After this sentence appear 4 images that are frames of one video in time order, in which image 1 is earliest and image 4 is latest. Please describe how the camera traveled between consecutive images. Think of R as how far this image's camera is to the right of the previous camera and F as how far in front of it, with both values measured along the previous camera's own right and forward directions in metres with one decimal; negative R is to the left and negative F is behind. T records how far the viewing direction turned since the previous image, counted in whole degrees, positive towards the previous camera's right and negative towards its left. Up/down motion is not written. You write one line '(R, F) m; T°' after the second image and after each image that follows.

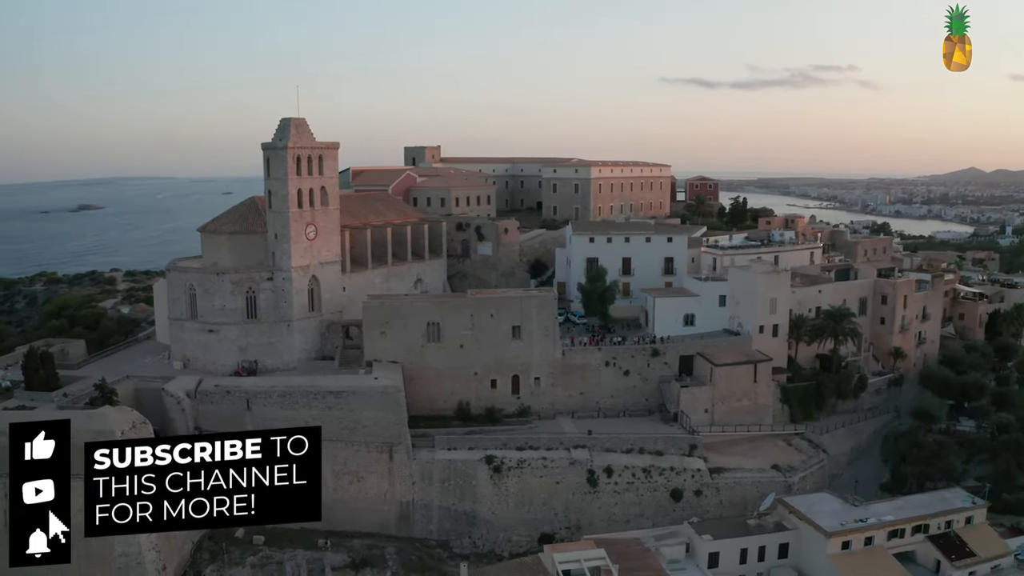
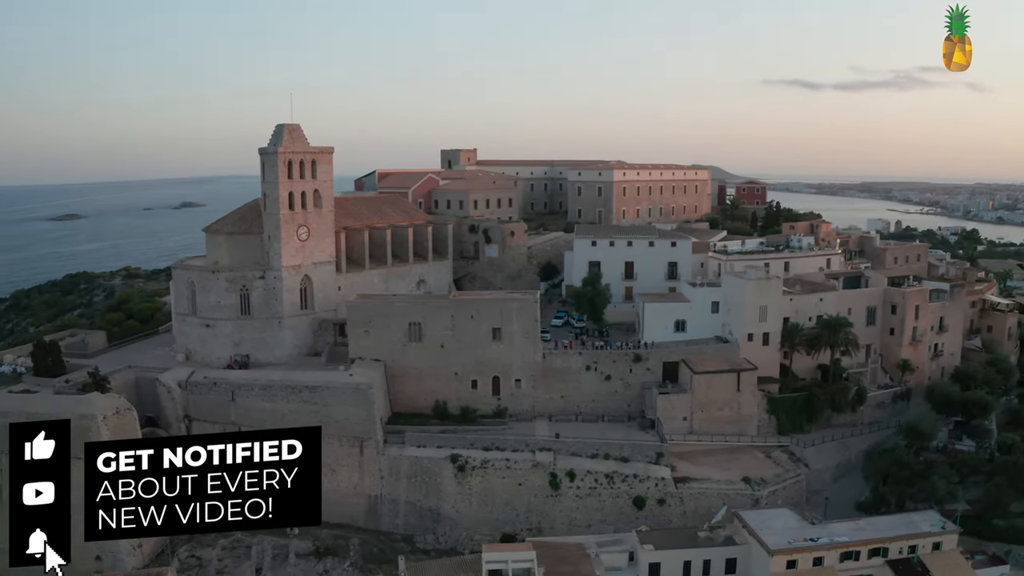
(+4.6, -0.1) m; -7°
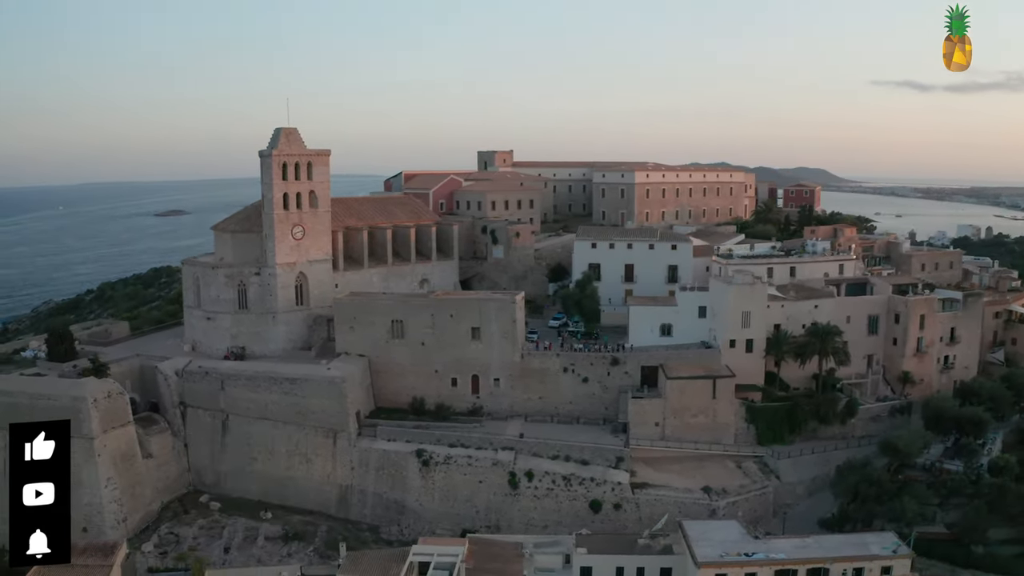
(+4.9, -0.1) m; -8°
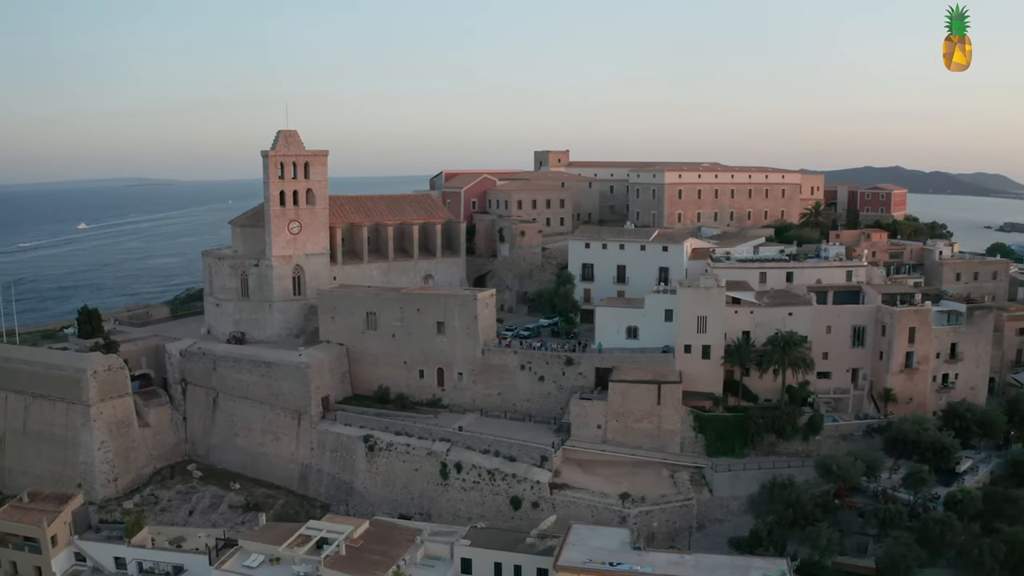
(+8.3, +0.6) m; -13°
